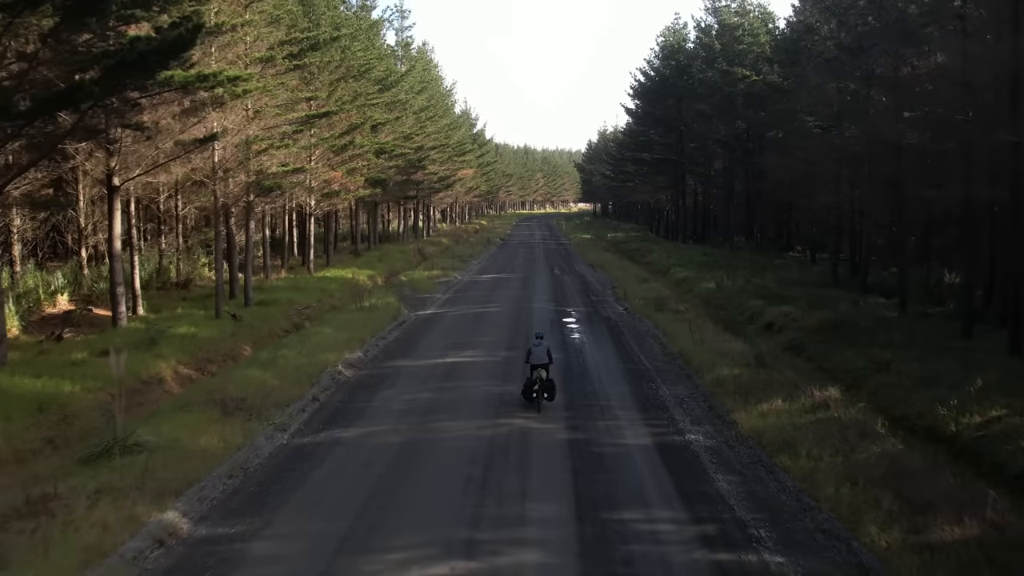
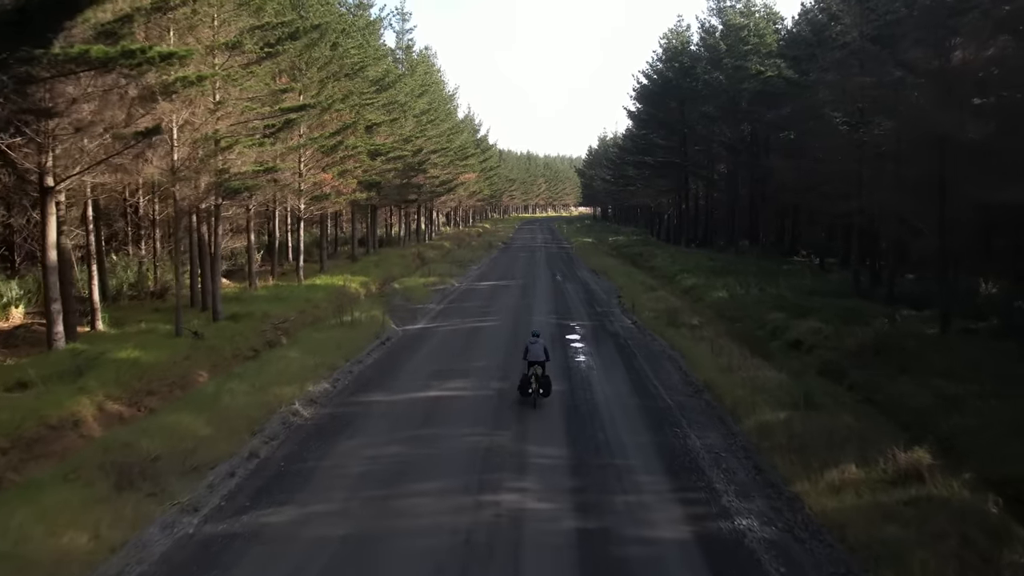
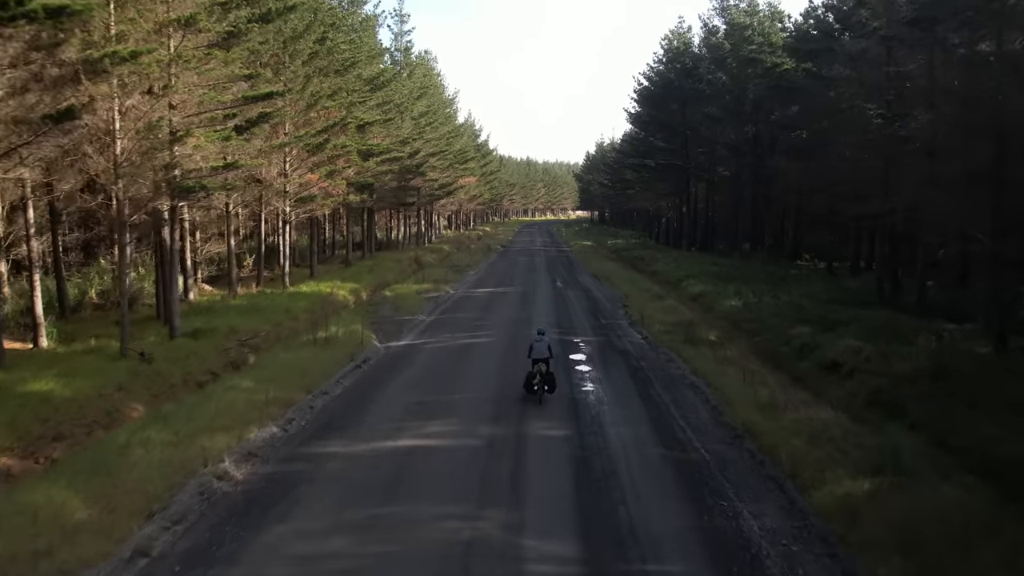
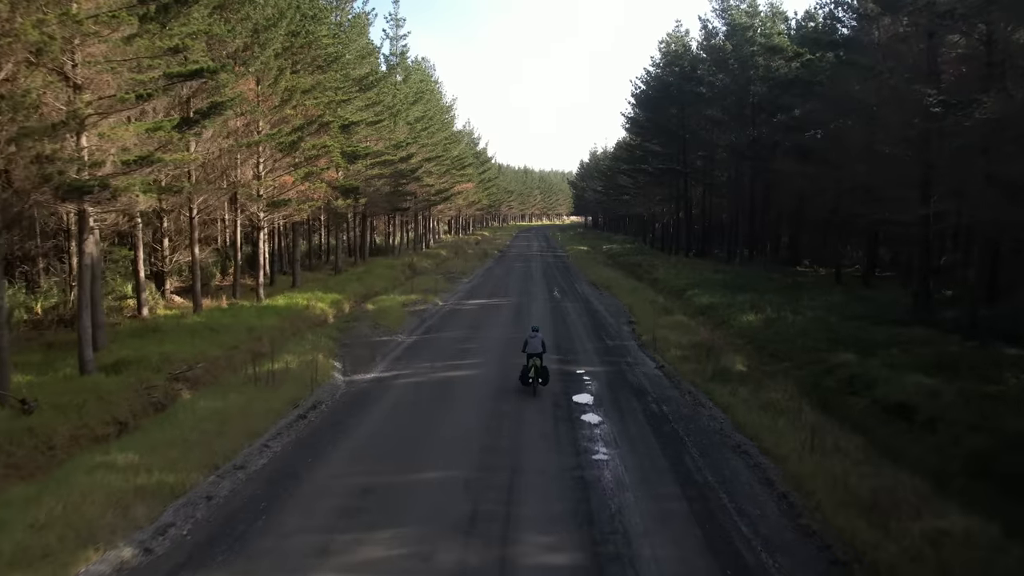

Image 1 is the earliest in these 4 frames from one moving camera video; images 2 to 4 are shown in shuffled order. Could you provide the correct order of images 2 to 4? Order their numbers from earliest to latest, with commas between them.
2, 3, 4
